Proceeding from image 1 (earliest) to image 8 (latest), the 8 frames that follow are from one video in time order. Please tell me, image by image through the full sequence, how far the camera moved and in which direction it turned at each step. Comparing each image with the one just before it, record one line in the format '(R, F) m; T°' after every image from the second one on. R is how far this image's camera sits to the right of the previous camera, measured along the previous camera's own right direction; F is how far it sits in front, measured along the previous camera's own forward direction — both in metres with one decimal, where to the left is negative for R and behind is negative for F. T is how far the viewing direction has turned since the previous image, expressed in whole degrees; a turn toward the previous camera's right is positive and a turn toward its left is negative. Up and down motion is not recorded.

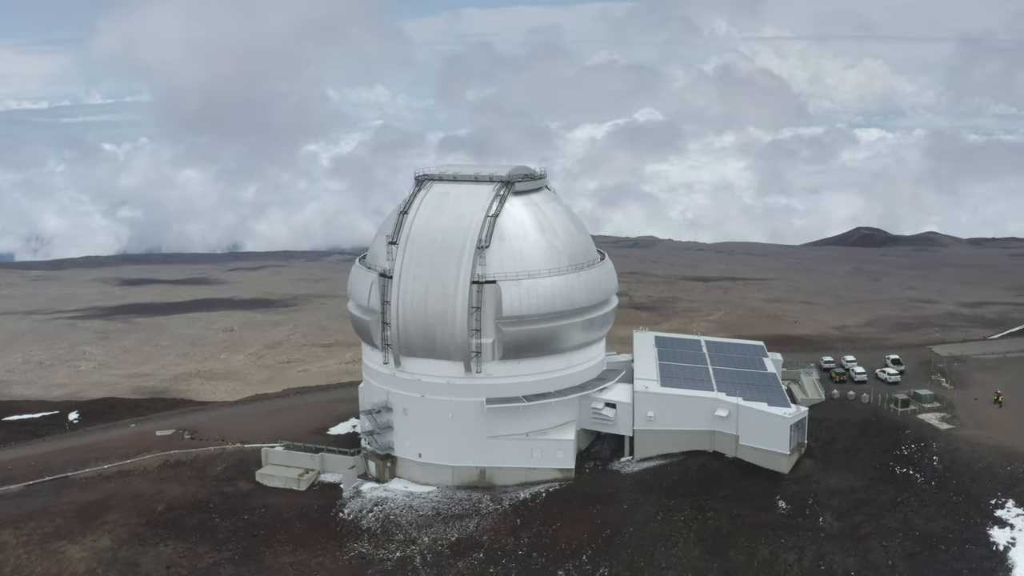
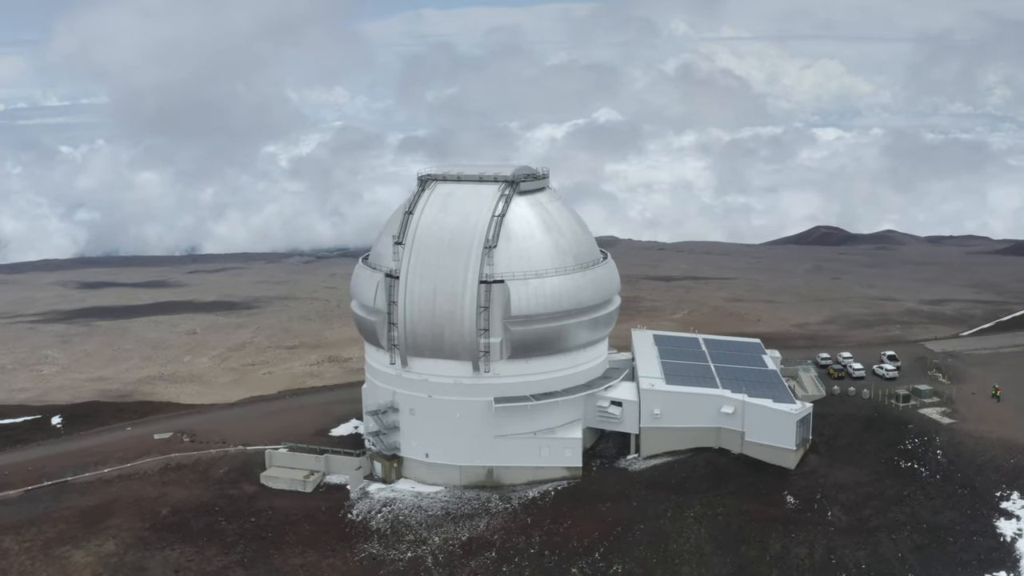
(-1.2, 0.0) m; +2°
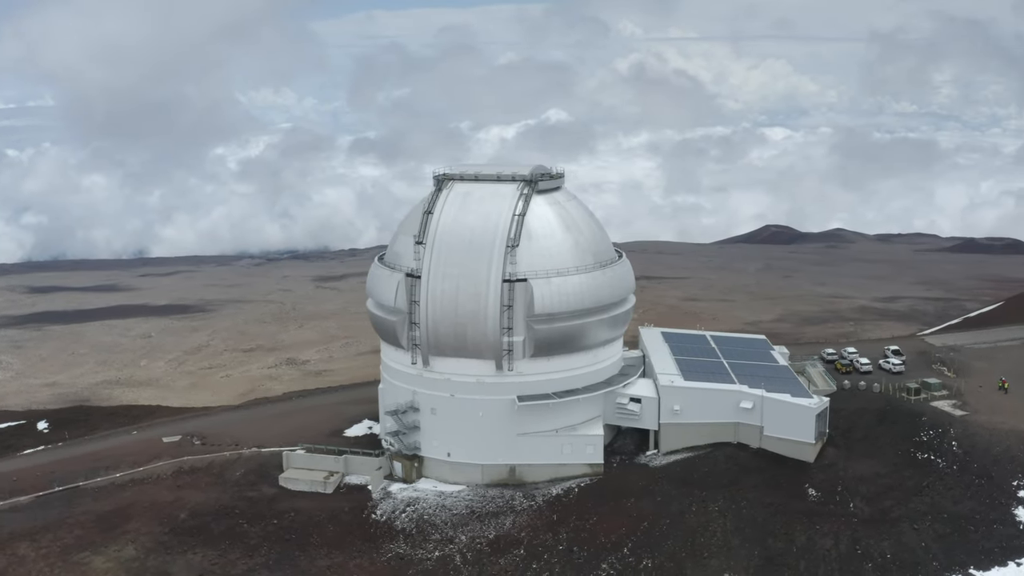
(-2.0, -0.1) m; +2°
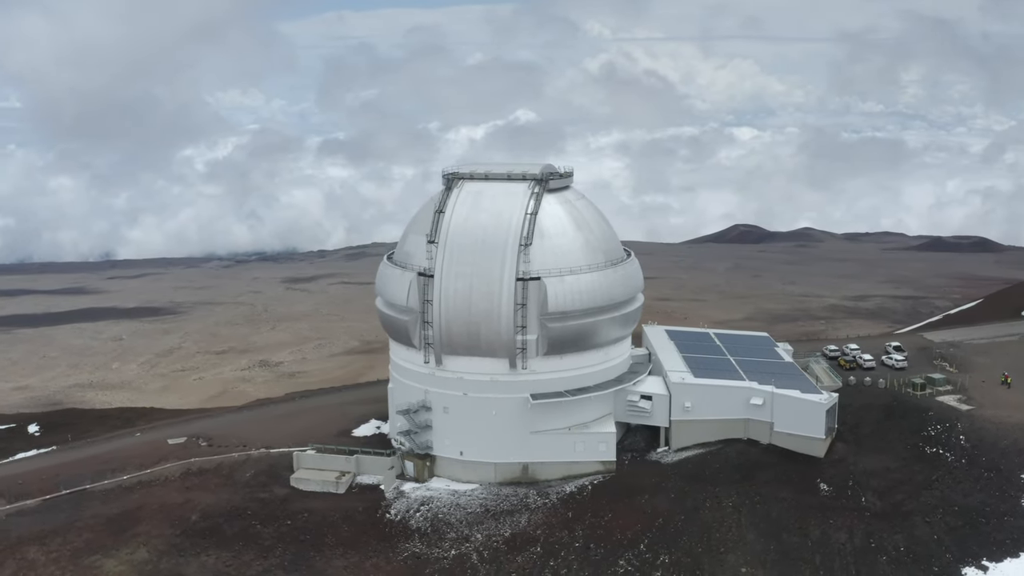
(-1.2, -0.1) m; +1°
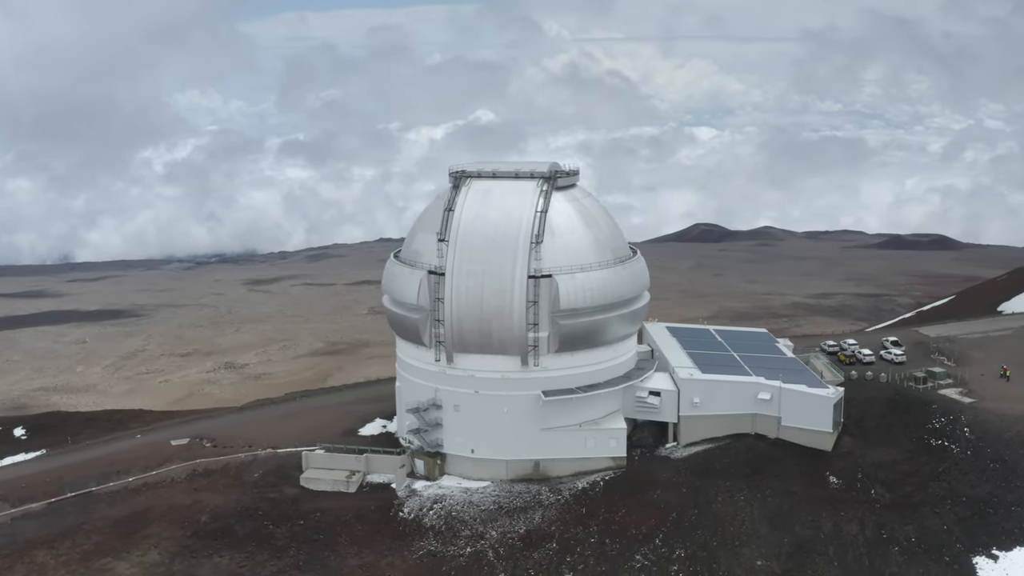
(-1.4, -0.1) m; +2°
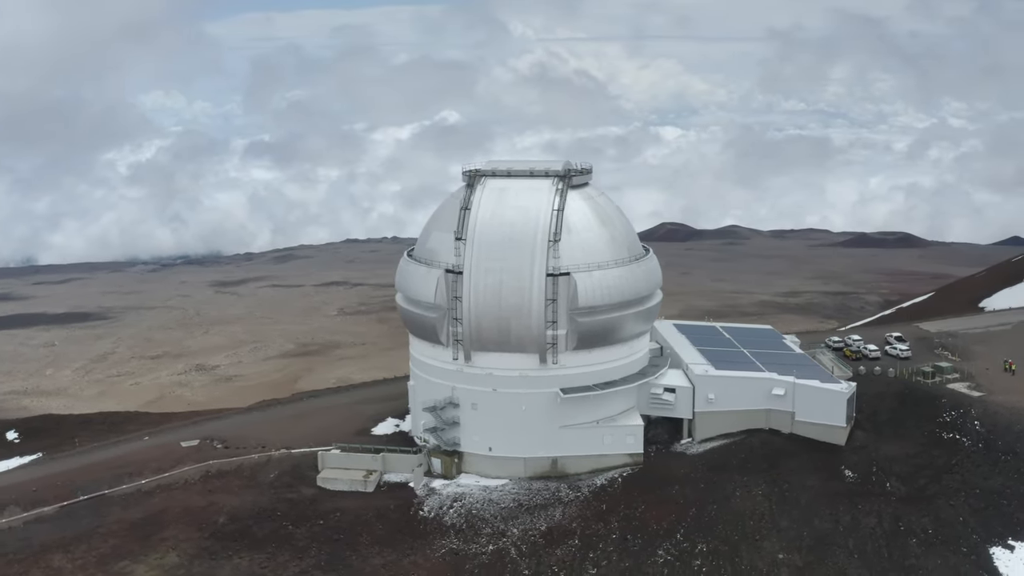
(-1.5, -0.1) m; +2°
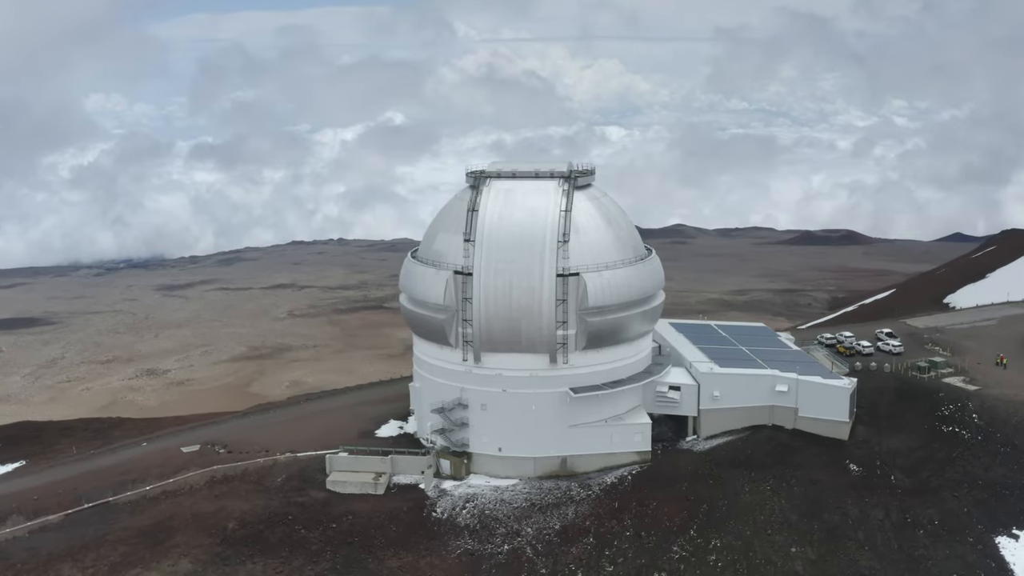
(-1.6, -0.1) m; +2°
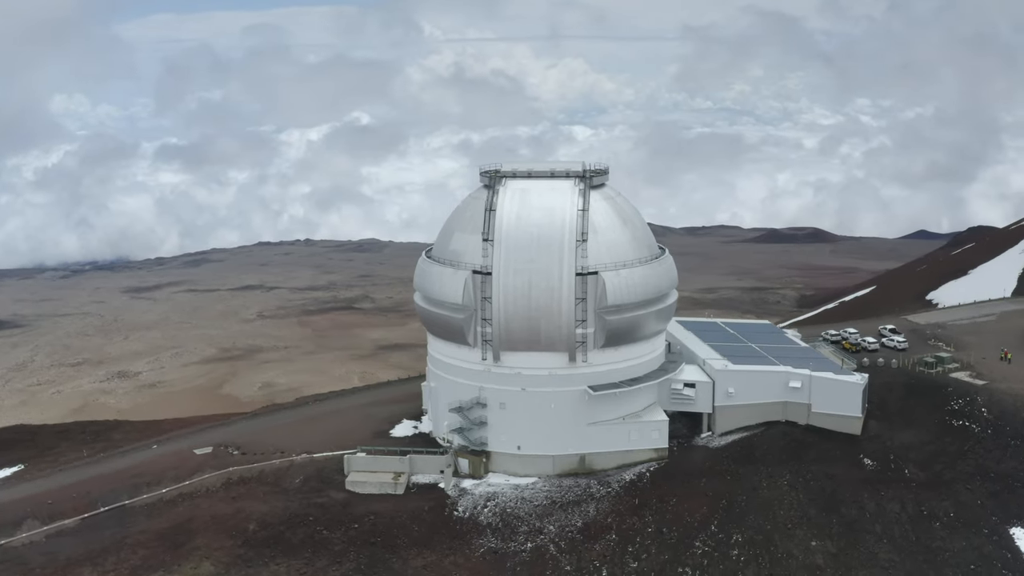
(-1.5, -0.1) m; +1°
